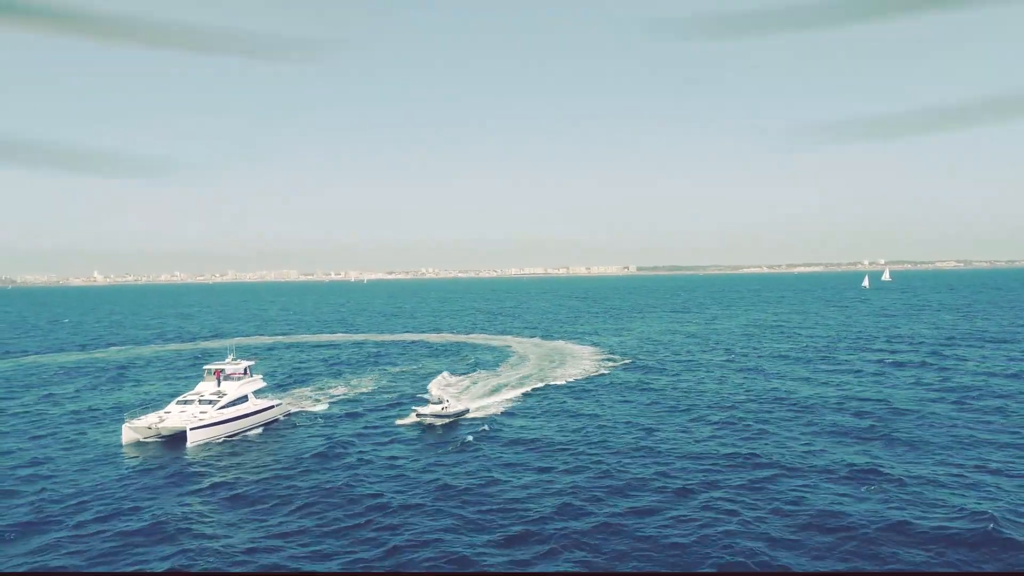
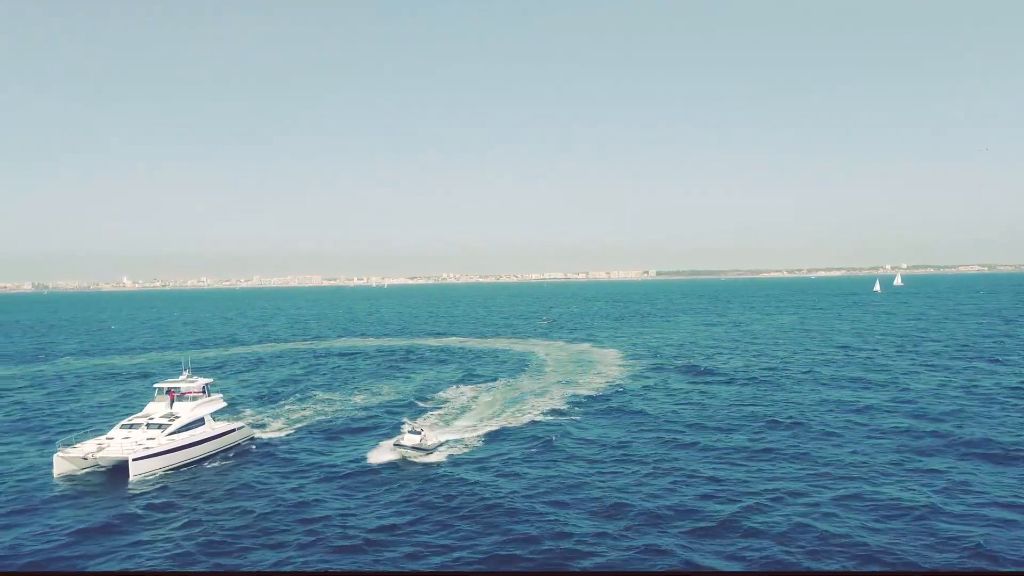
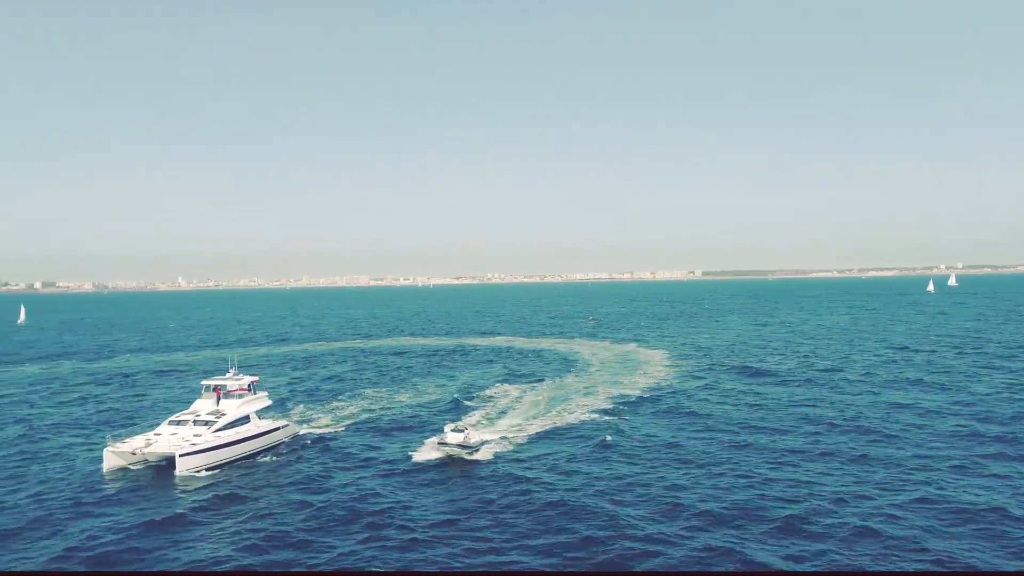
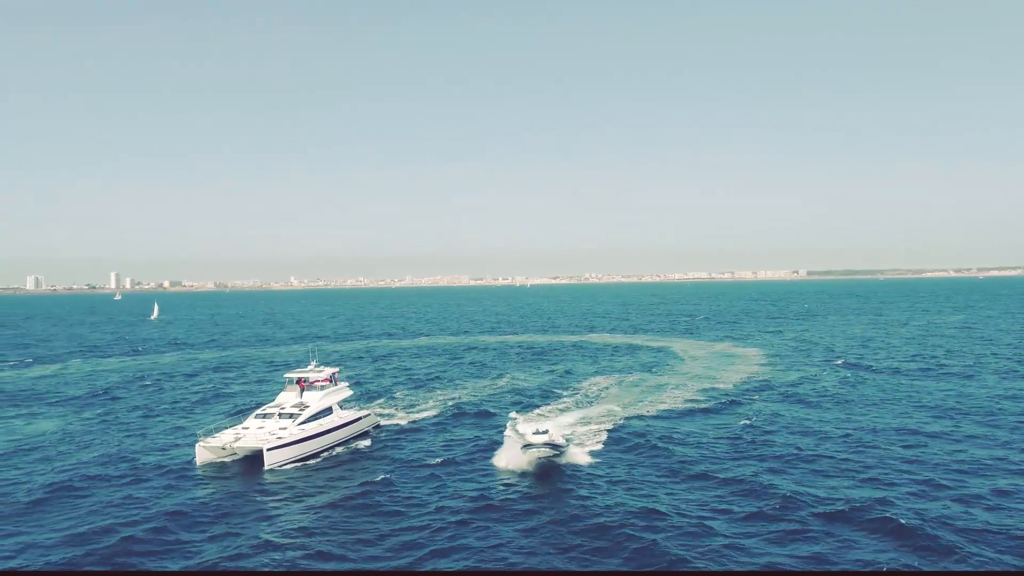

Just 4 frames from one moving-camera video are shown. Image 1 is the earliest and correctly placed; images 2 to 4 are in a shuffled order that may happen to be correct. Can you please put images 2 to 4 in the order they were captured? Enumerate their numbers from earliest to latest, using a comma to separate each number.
2, 3, 4
